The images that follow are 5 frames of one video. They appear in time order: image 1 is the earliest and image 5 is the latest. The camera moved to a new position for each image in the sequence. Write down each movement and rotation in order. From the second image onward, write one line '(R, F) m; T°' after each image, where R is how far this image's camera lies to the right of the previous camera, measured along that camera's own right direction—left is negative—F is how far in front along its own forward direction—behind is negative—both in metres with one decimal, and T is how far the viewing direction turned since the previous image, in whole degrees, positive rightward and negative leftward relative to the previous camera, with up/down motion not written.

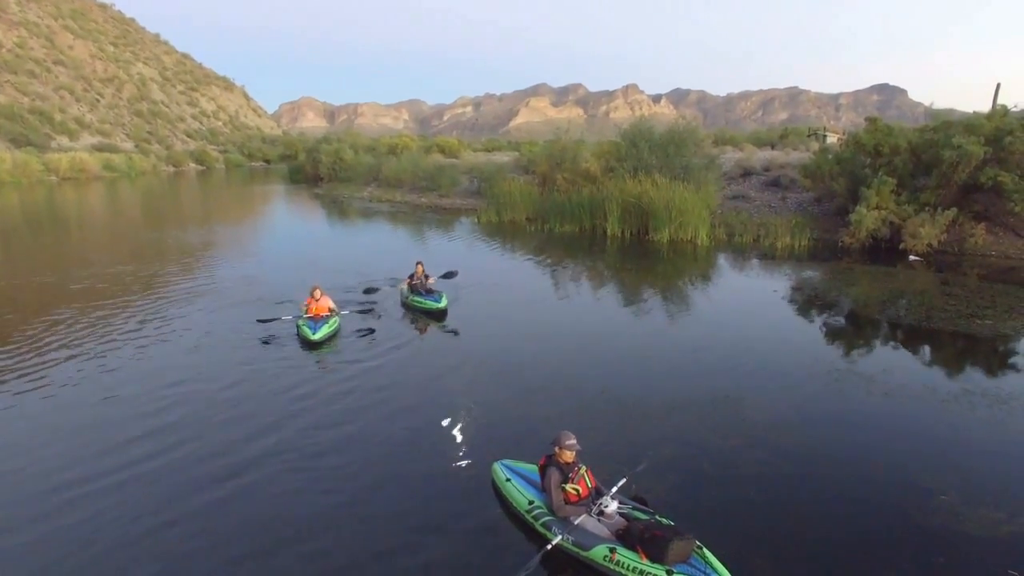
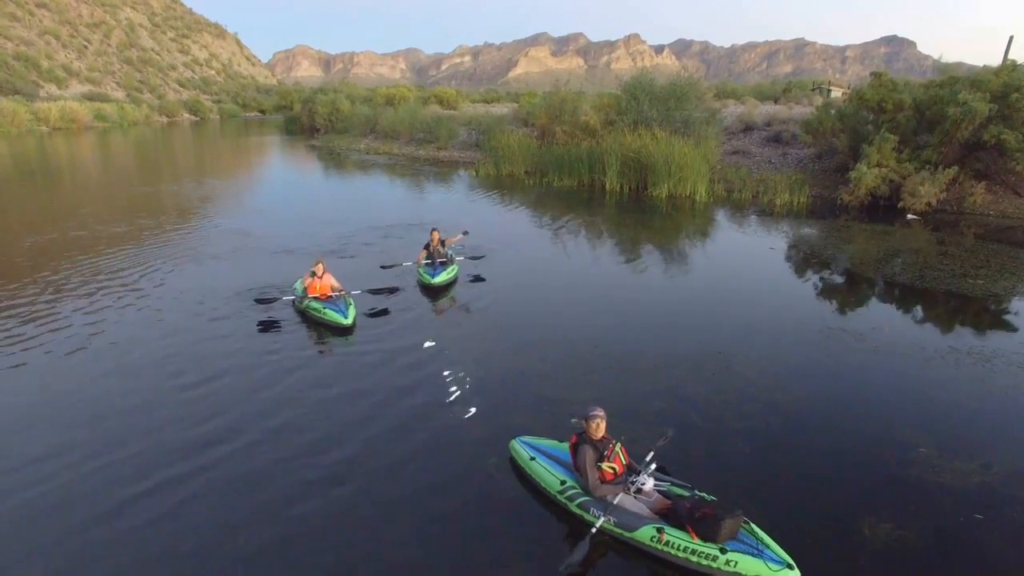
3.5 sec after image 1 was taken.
(+0.1, 0.0) m; 0°
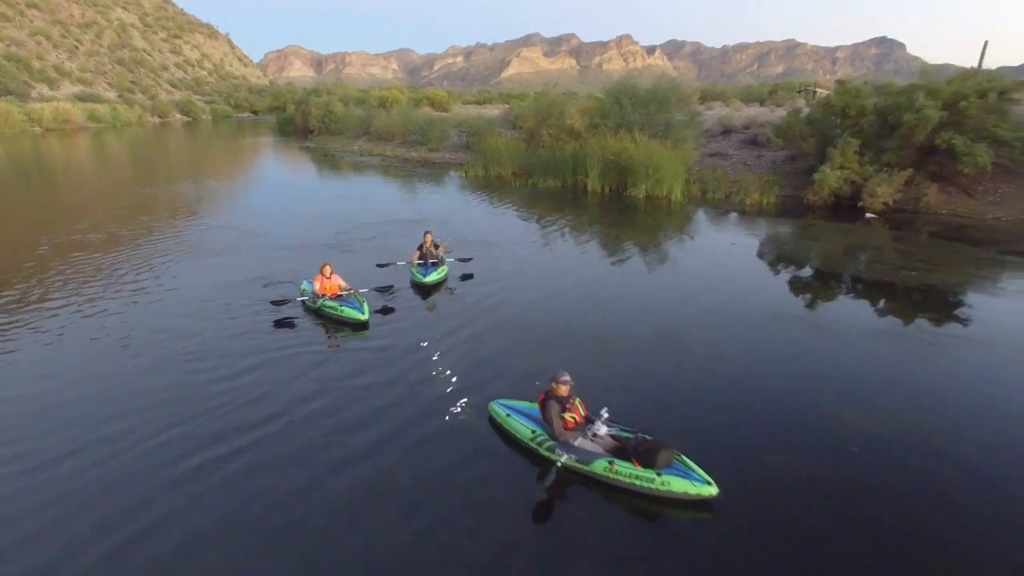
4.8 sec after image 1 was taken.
(+0.1, -1.1) m; +1°
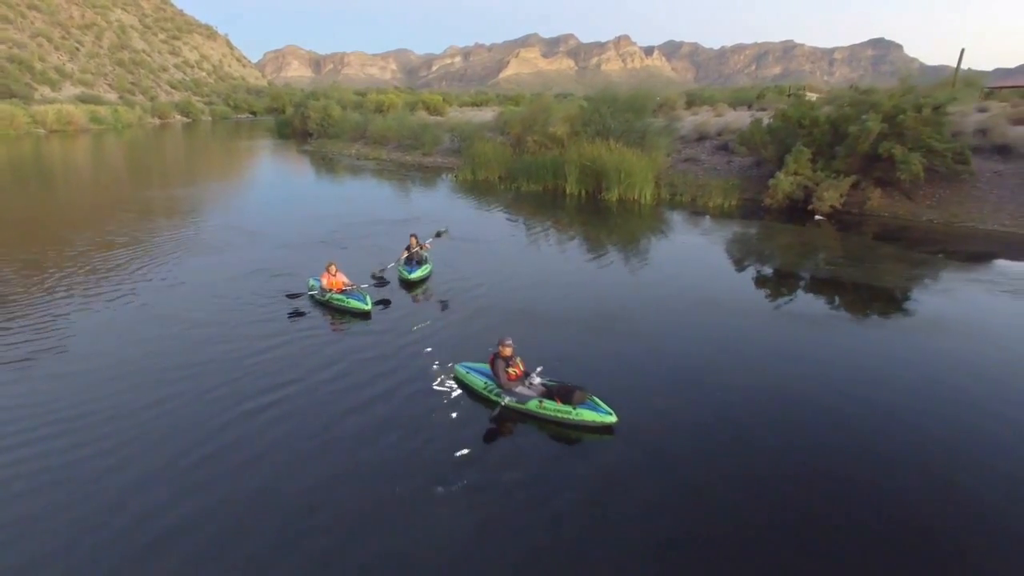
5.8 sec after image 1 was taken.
(+0.4, -1.7) m; 0°
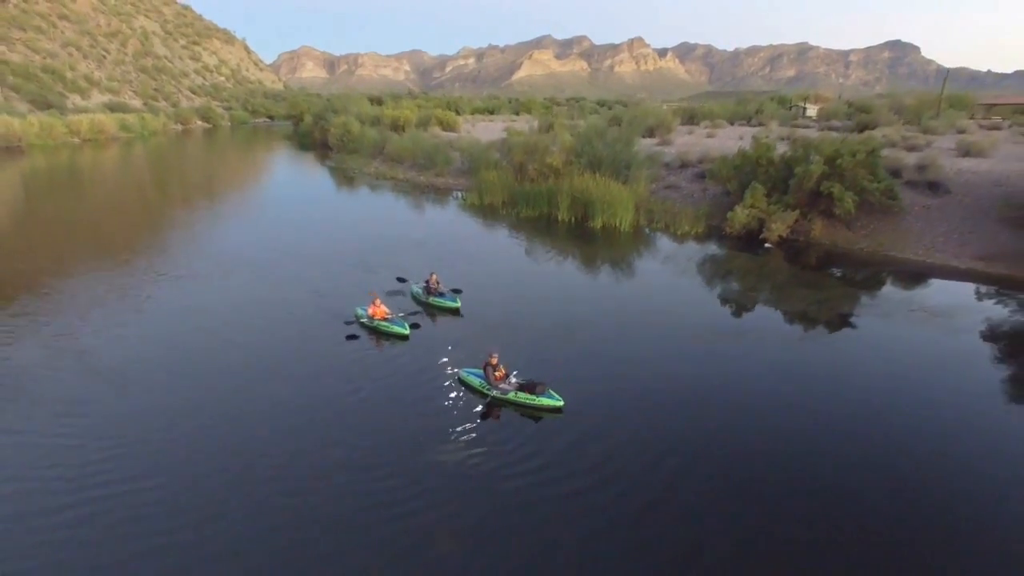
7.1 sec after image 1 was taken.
(+0.4, -3.4) m; -1°
